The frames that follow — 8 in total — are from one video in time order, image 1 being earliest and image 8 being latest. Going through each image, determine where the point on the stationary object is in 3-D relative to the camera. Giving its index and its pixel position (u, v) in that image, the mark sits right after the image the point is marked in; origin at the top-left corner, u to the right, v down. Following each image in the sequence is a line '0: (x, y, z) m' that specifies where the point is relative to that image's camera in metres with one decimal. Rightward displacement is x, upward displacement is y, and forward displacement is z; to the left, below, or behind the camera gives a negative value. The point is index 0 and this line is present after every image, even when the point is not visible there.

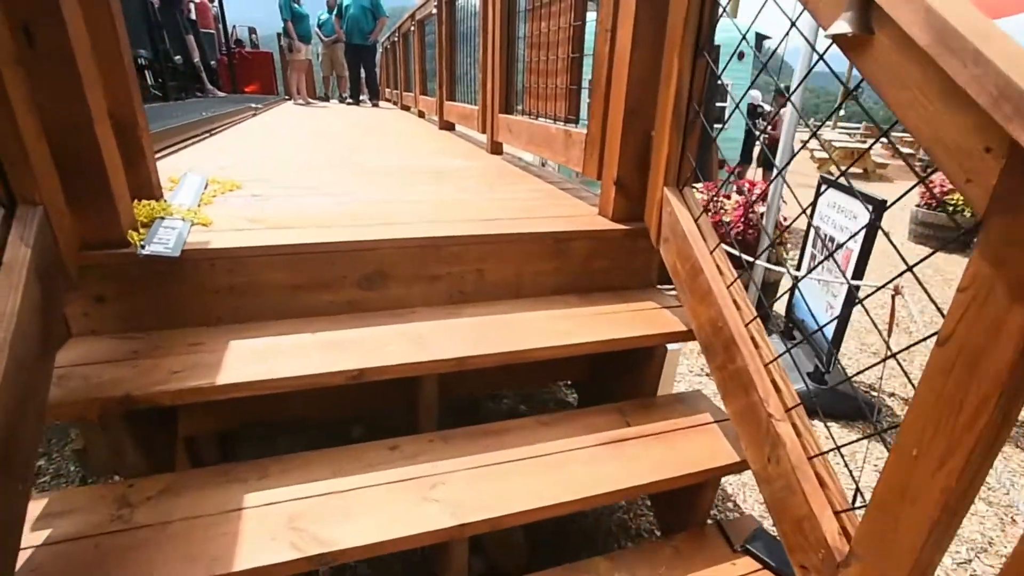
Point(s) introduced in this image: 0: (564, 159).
0: (+0.2, +0.5, +1.7) m
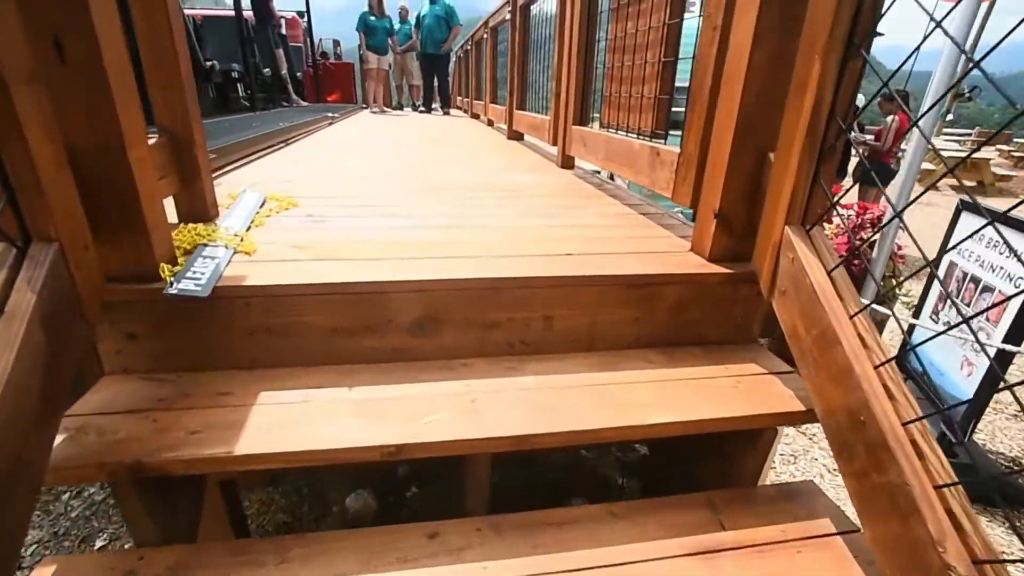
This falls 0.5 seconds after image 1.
0: (+0.4, +0.3, +1.5) m
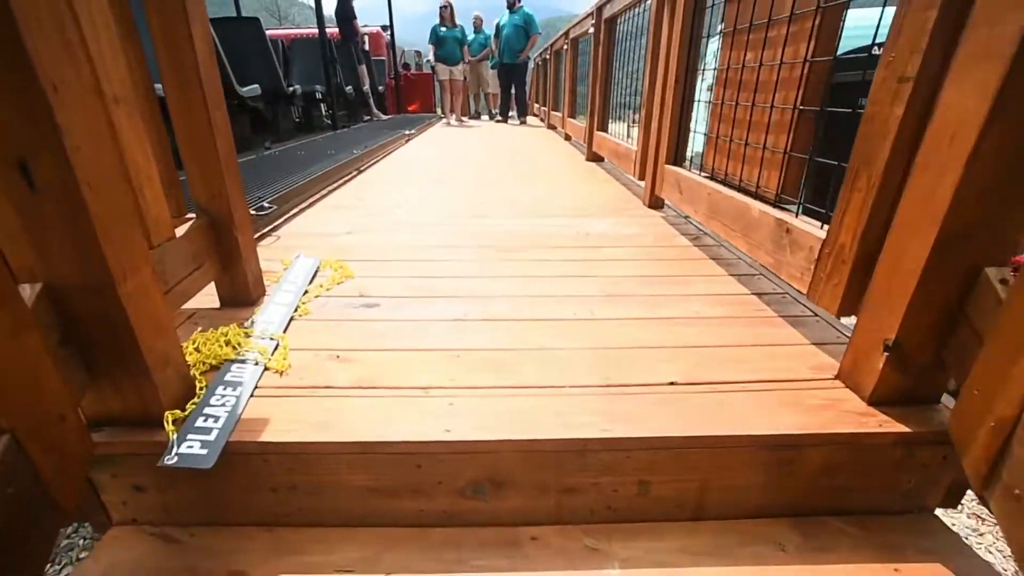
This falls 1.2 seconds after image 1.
0: (+0.6, +0.1, +1.2) m
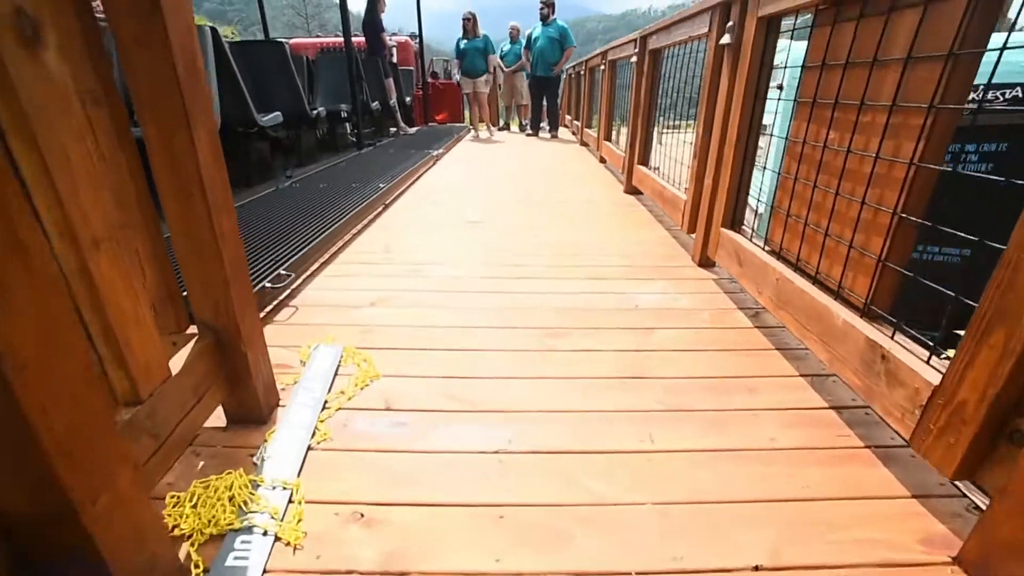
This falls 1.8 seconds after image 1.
0: (+0.7, -0.2, +1.0) m
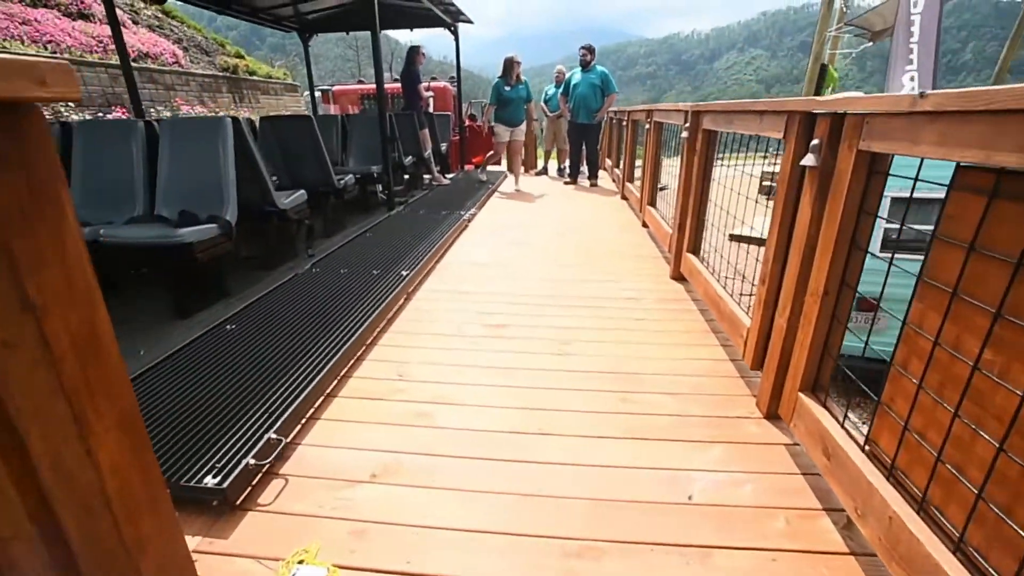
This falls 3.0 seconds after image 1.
0: (+0.8, -0.7, +0.7) m
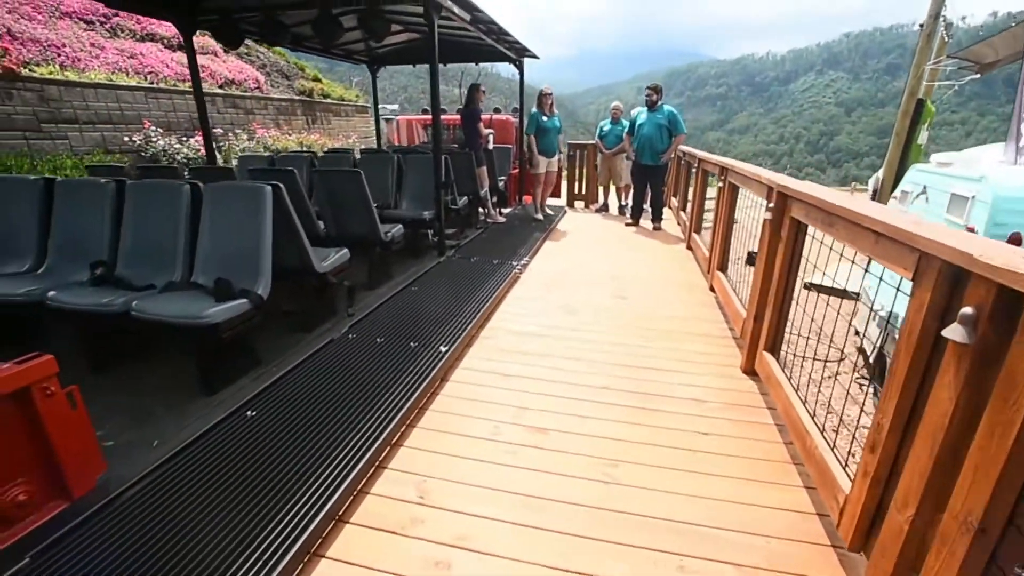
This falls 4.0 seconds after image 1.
0: (+0.7, -1.1, +0.3) m
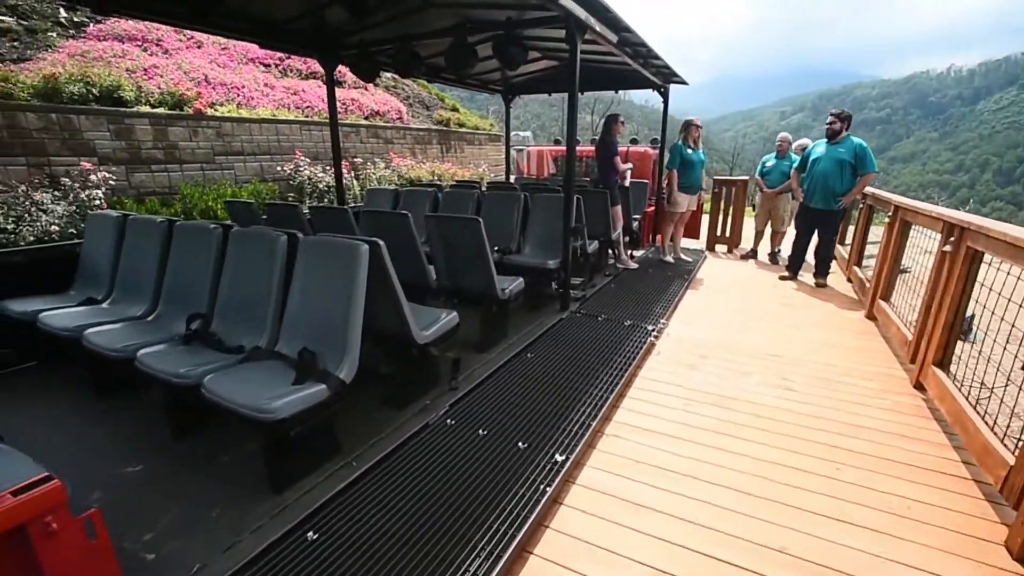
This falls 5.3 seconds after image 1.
0: (+0.6, -1.4, -0.5) m
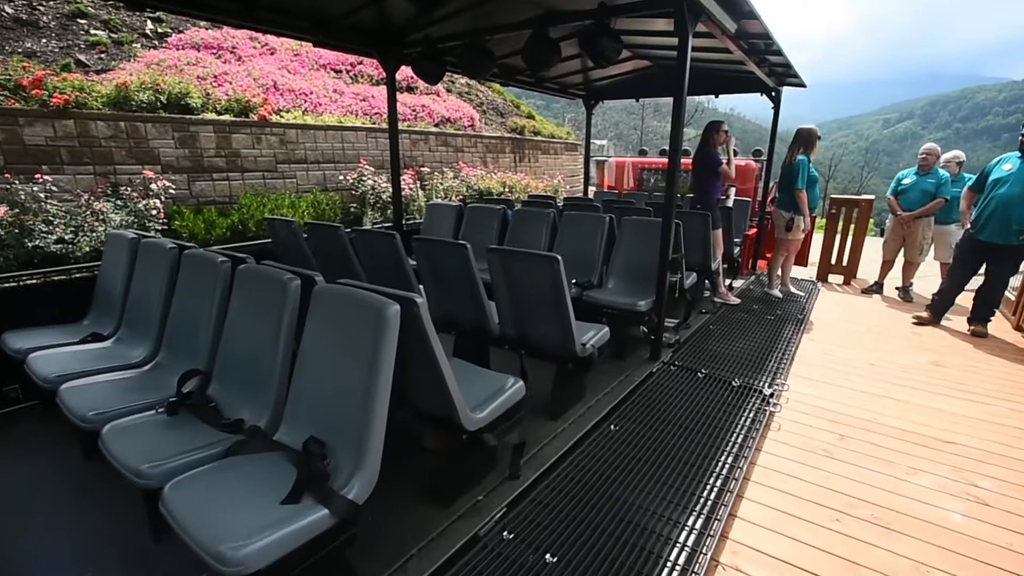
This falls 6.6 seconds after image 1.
0: (+0.5, -1.6, -1.2) m
